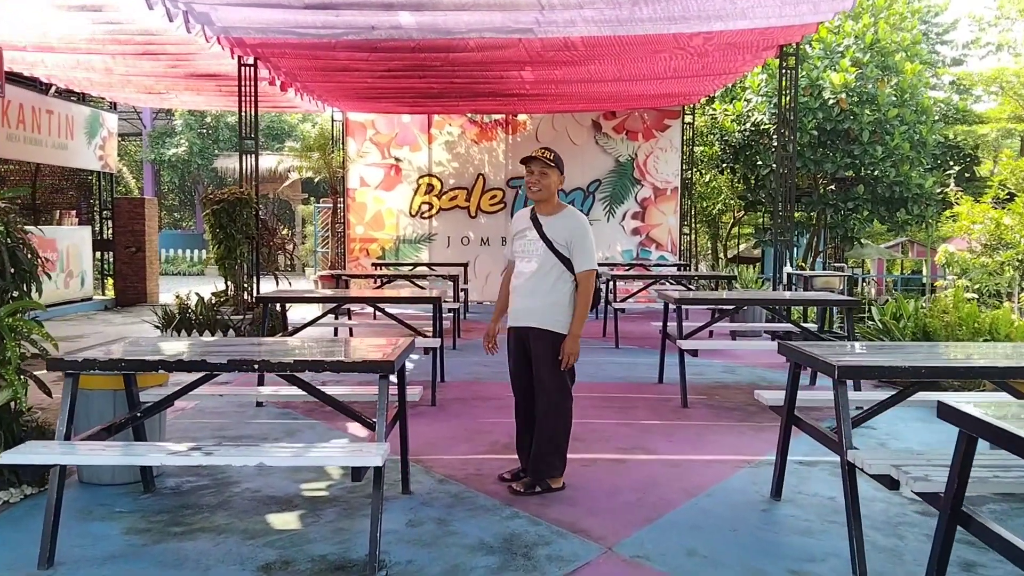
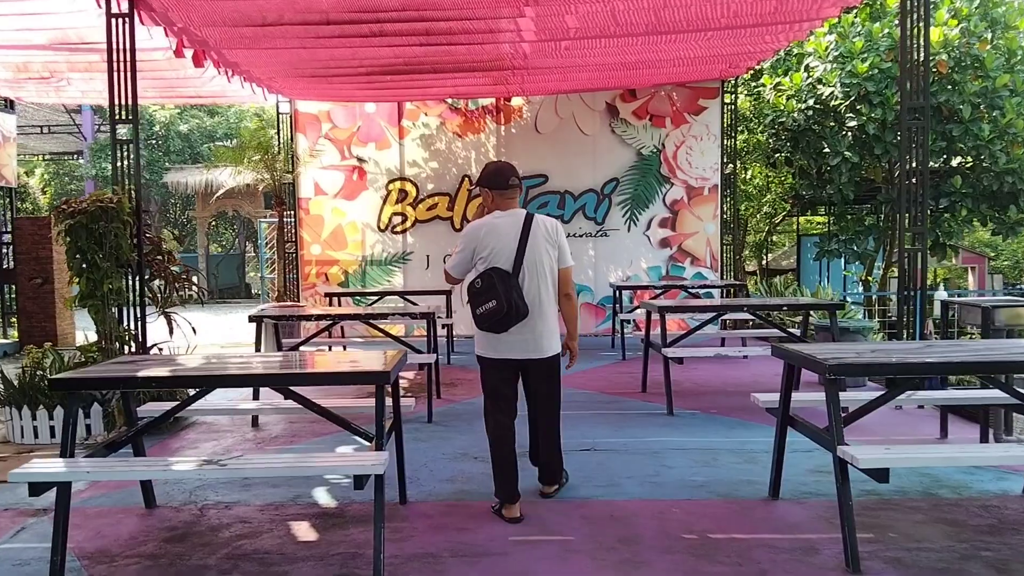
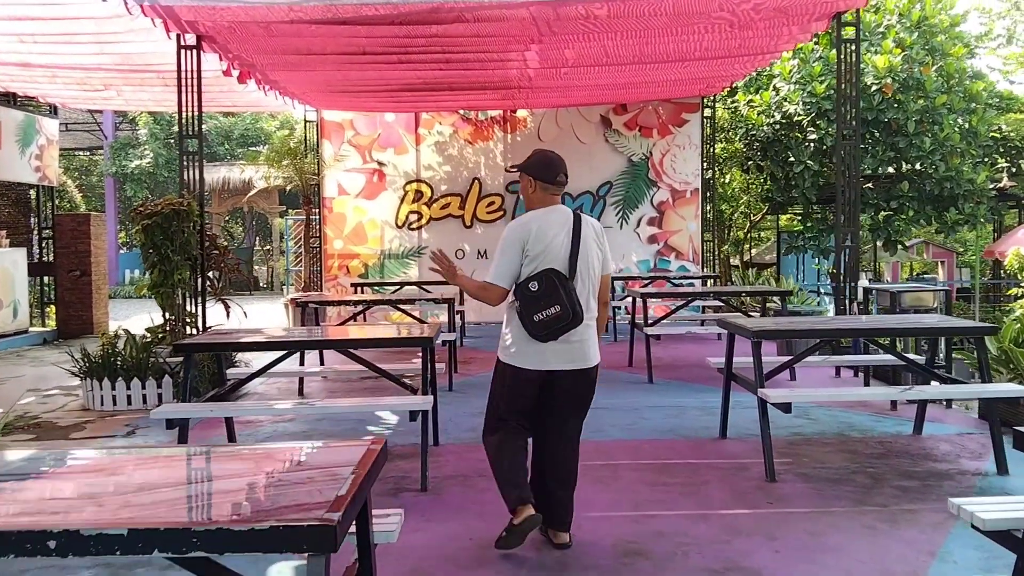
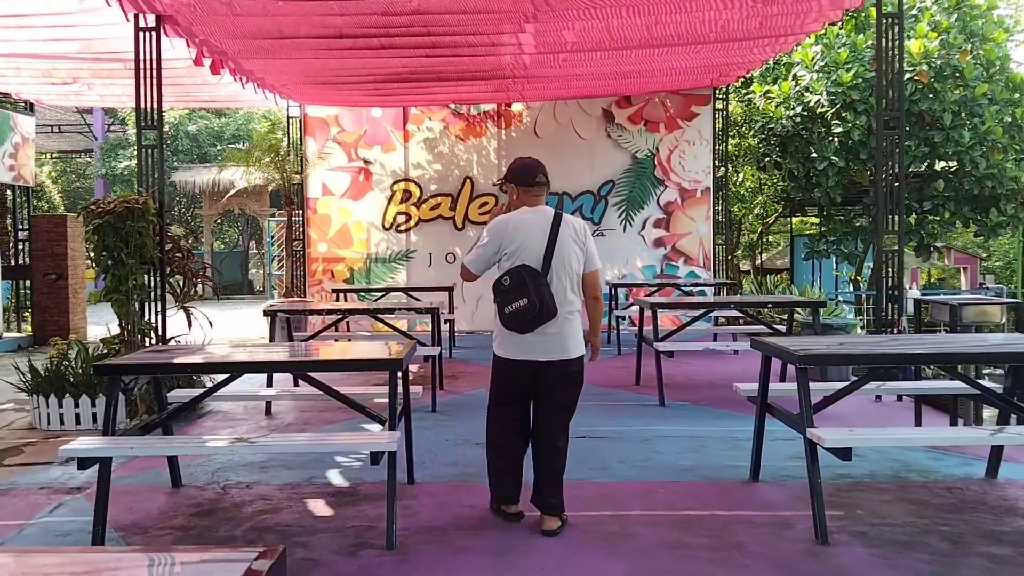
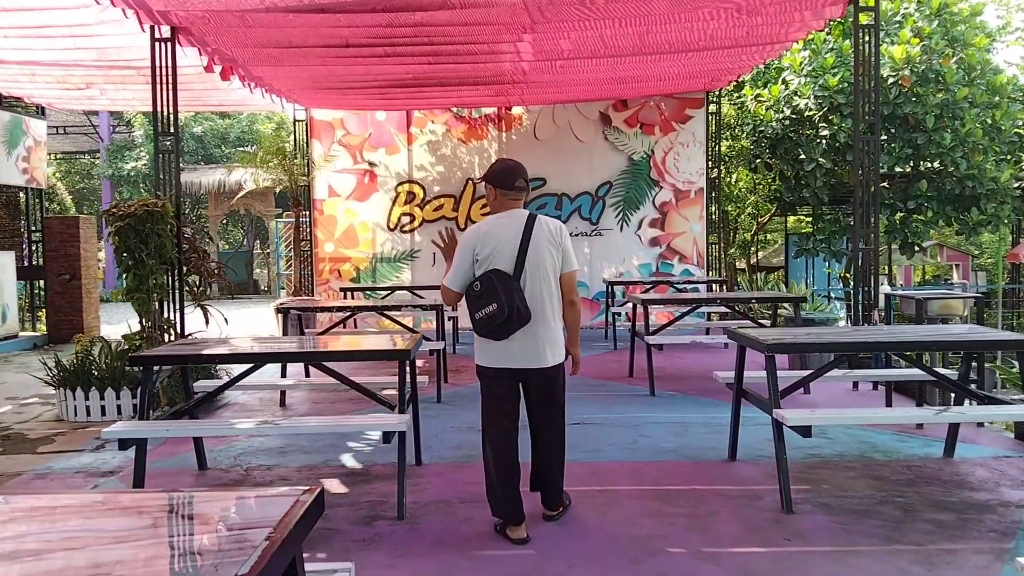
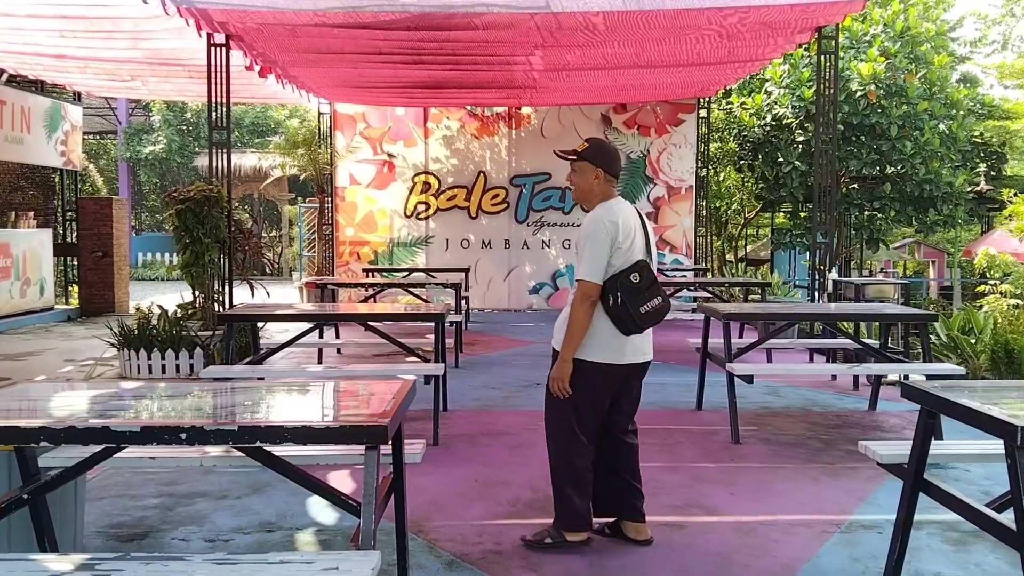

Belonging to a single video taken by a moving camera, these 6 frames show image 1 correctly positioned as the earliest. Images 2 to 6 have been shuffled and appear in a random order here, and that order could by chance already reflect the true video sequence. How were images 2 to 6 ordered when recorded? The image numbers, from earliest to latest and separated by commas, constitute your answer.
6, 3, 5, 4, 2
